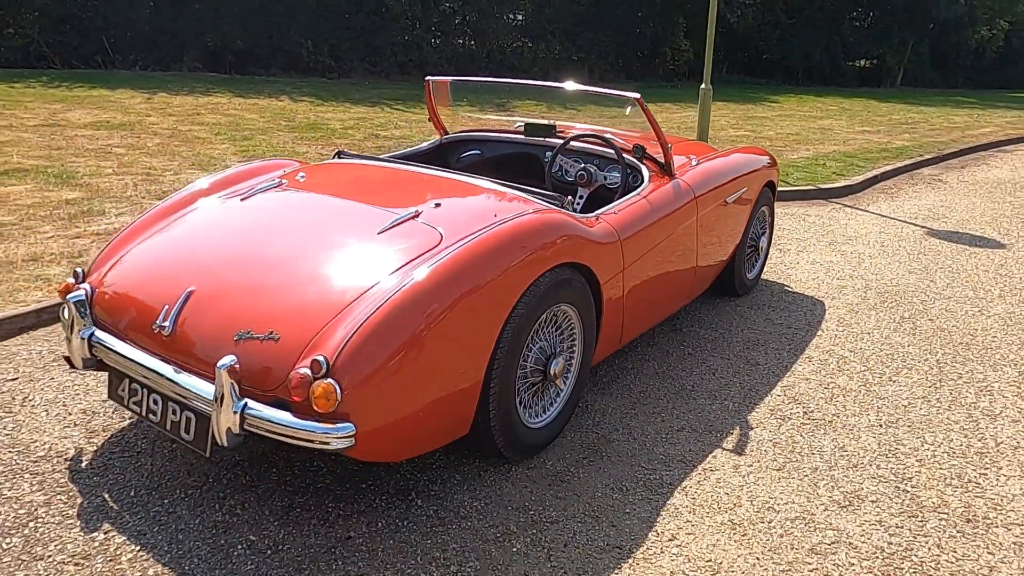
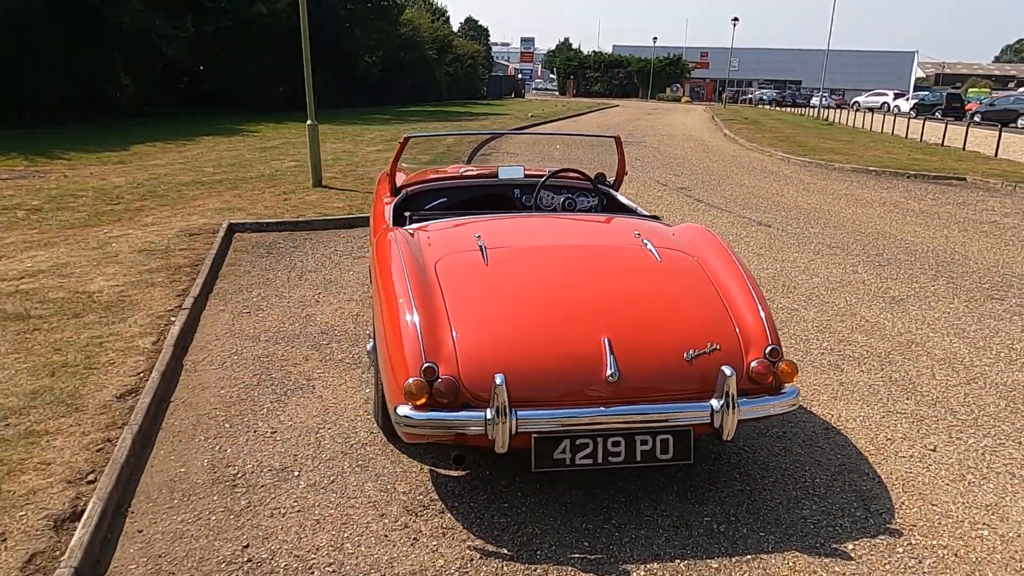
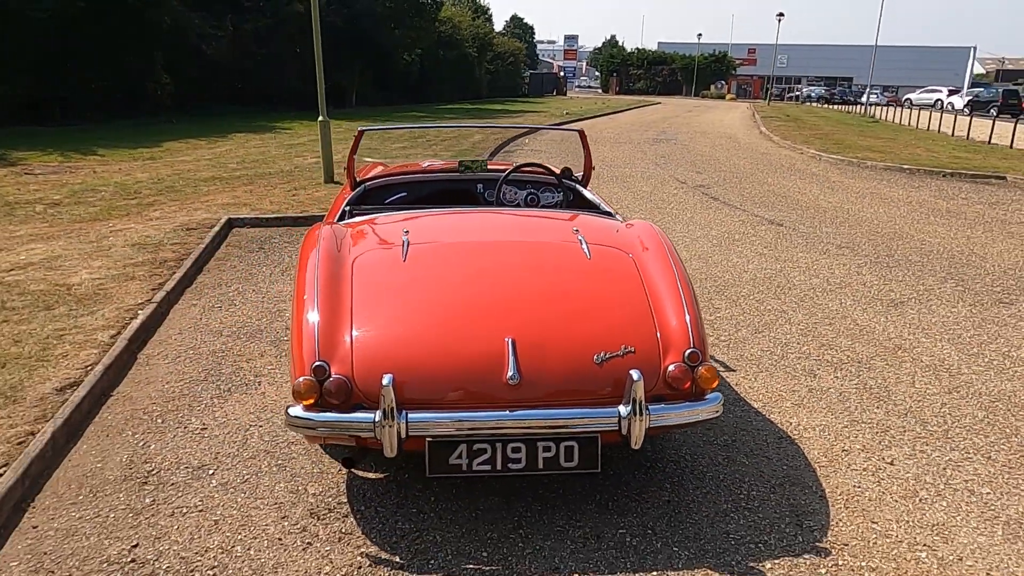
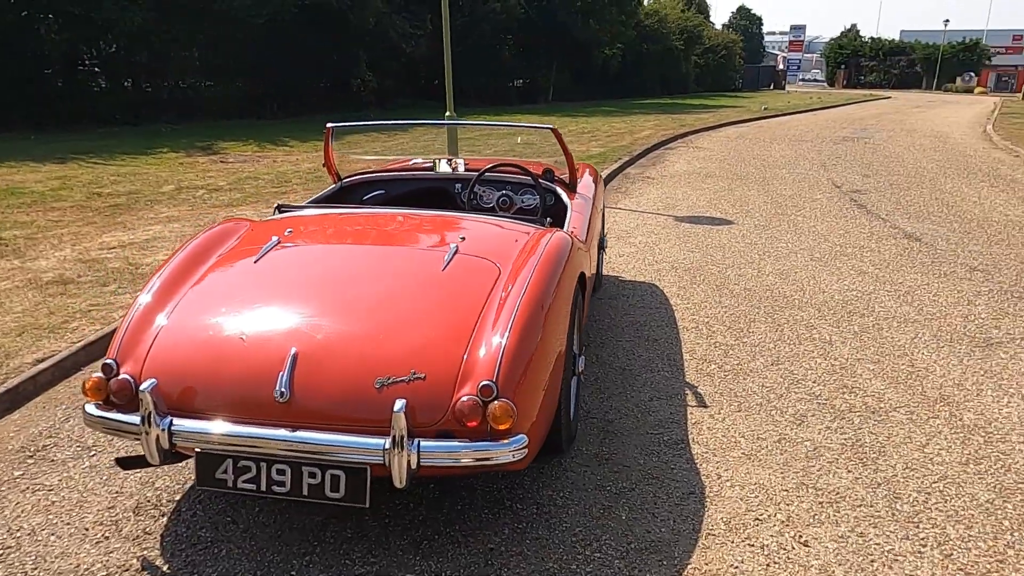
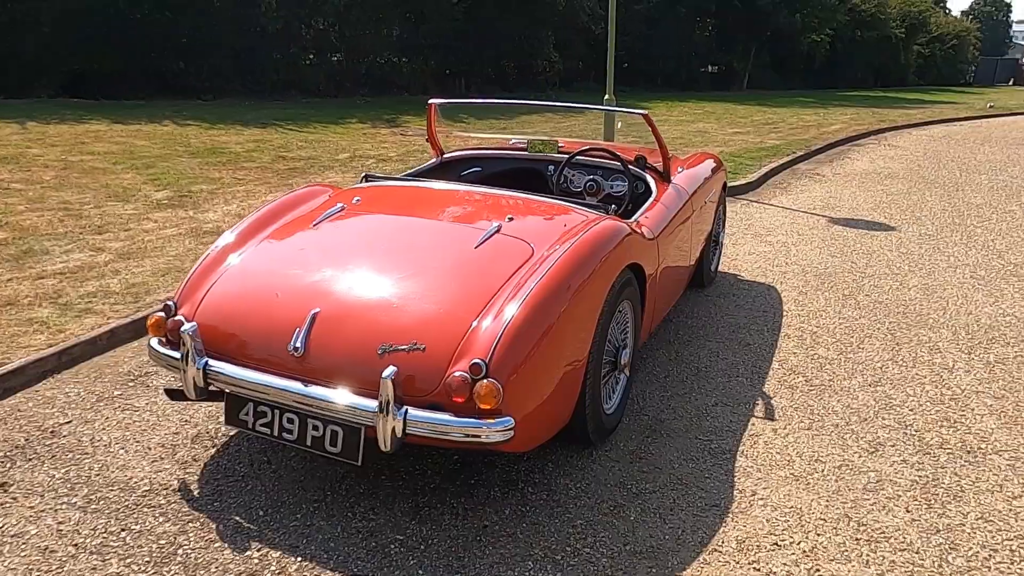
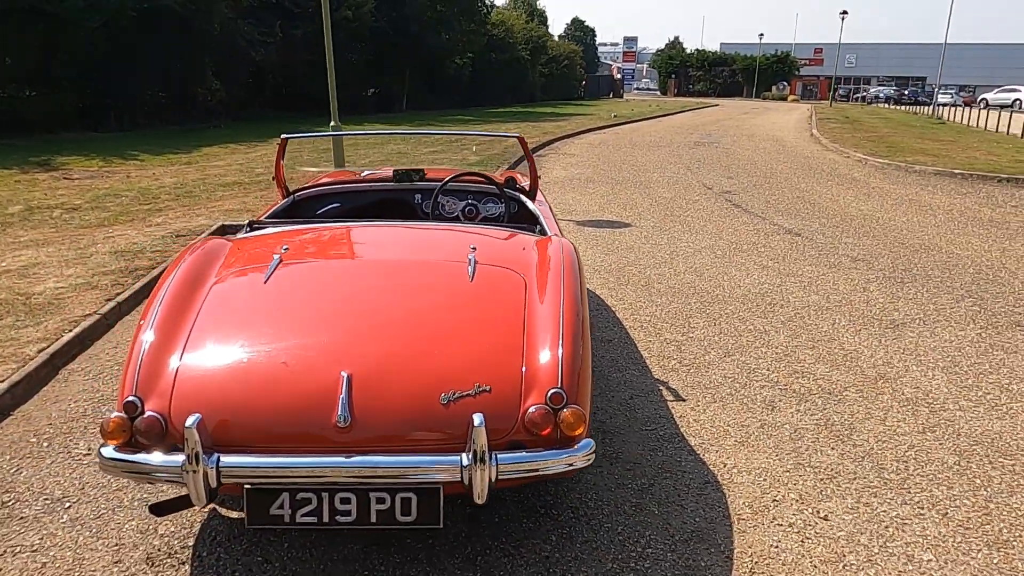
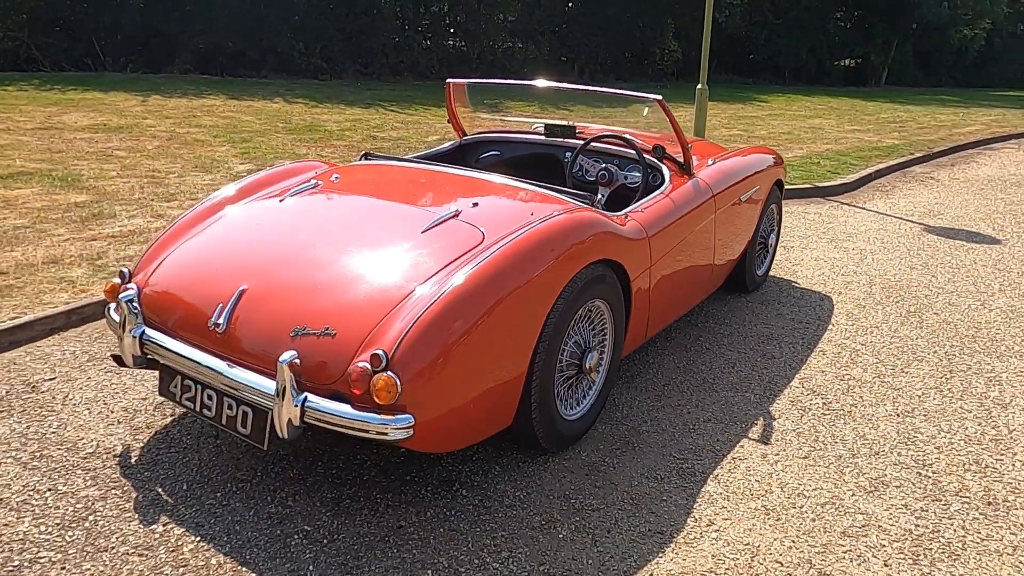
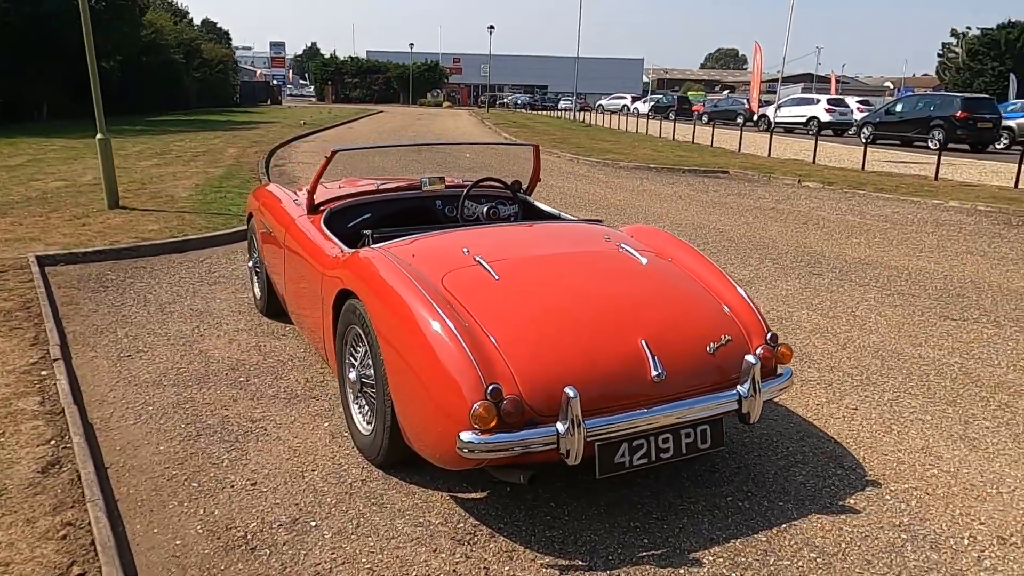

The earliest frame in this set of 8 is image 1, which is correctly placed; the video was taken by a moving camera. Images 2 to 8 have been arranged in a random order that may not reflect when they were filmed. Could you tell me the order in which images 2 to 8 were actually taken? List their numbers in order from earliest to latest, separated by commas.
7, 5, 4, 6, 3, 2, 8
